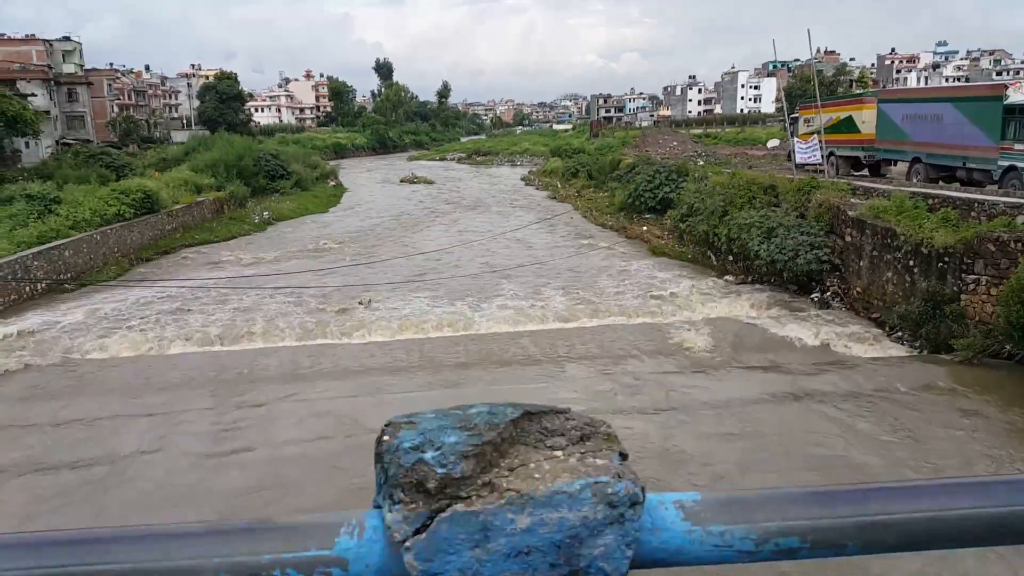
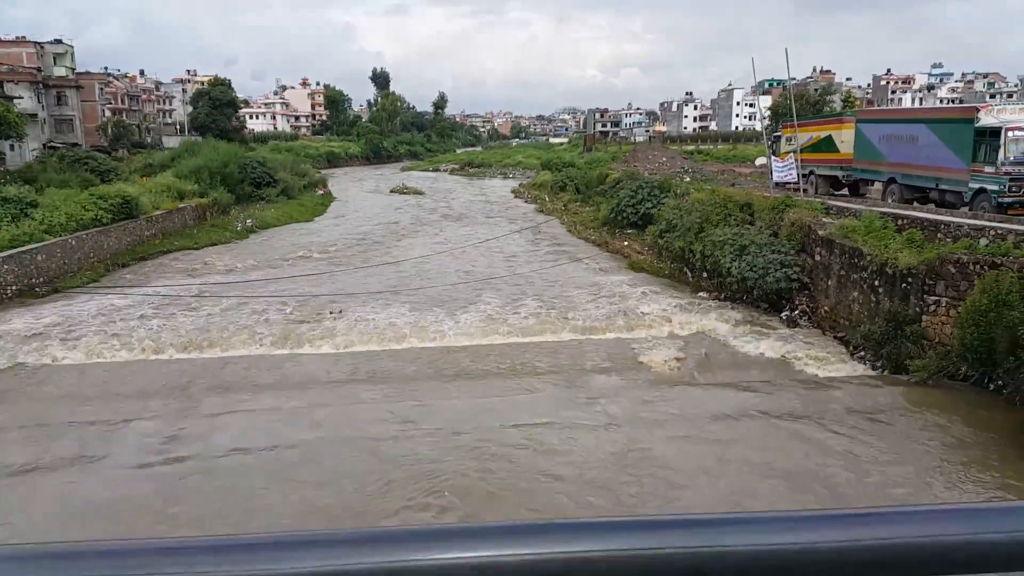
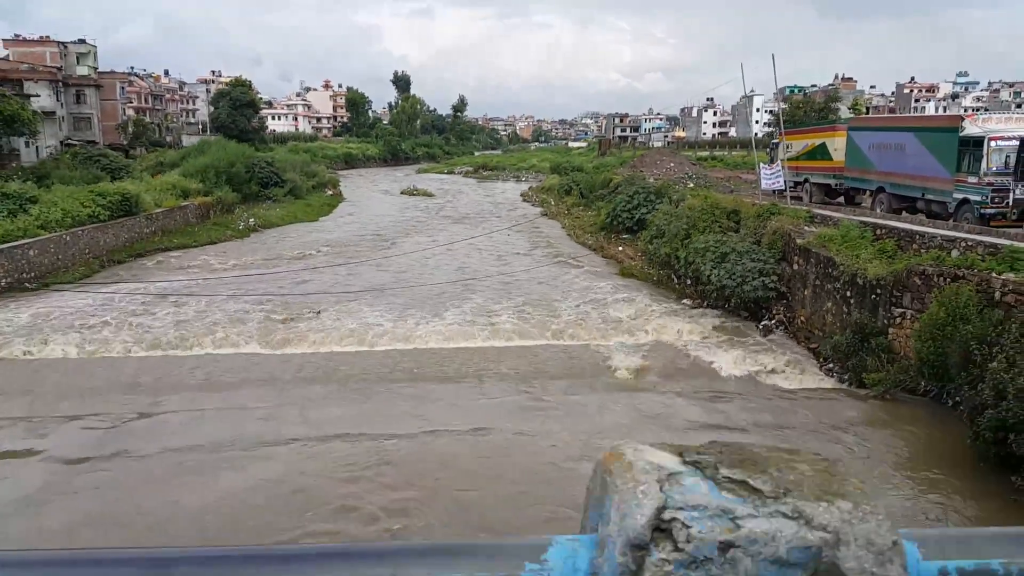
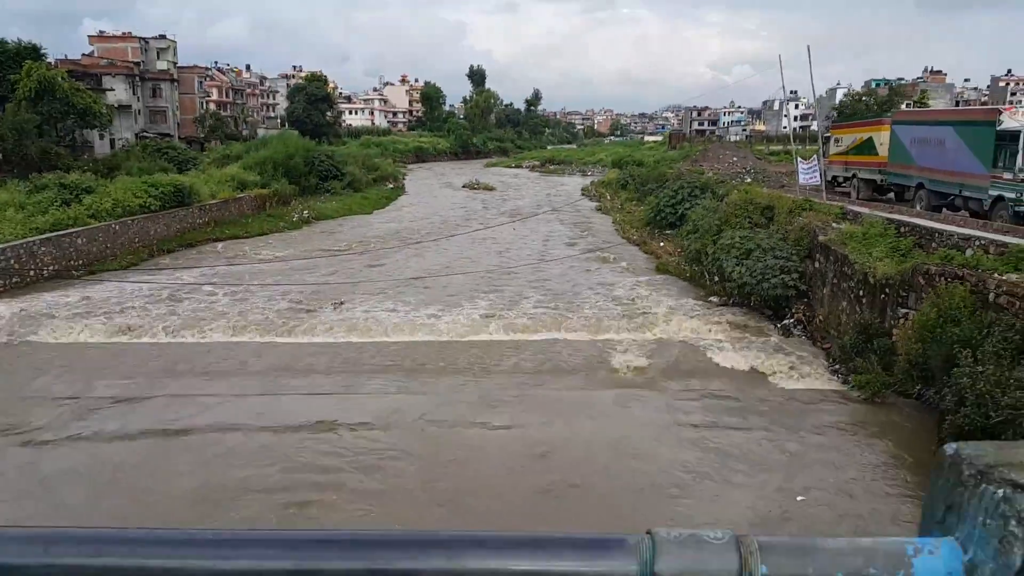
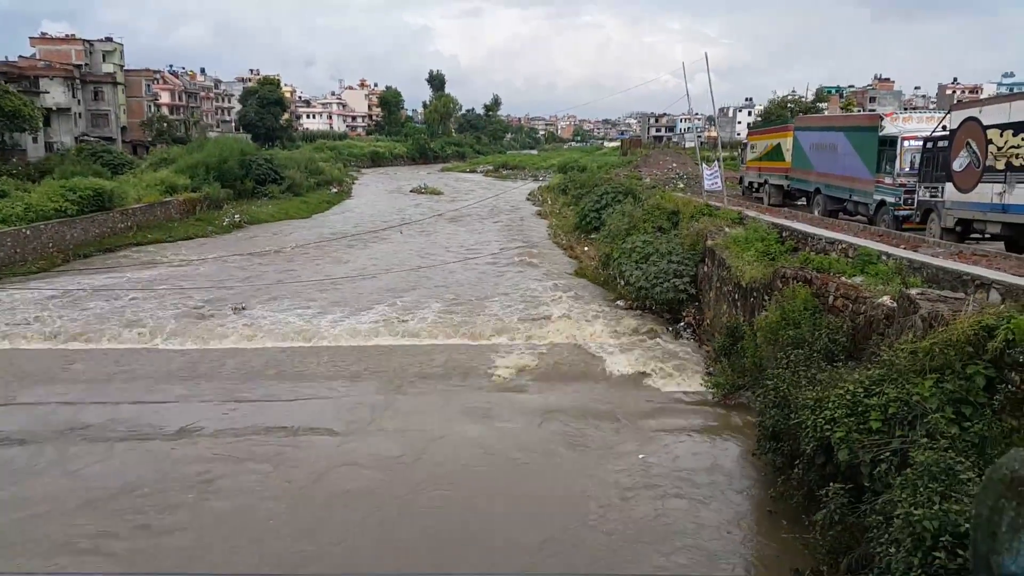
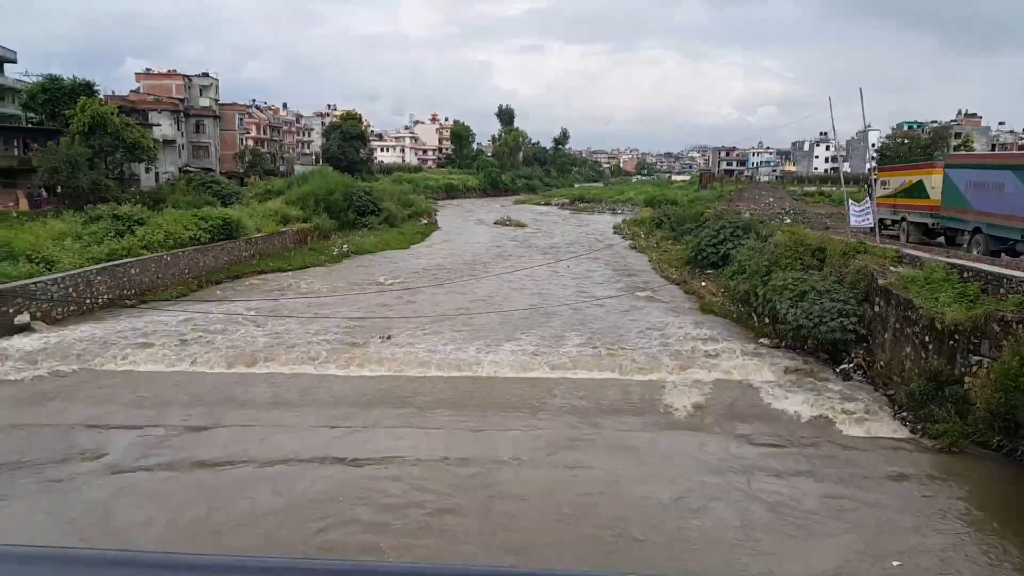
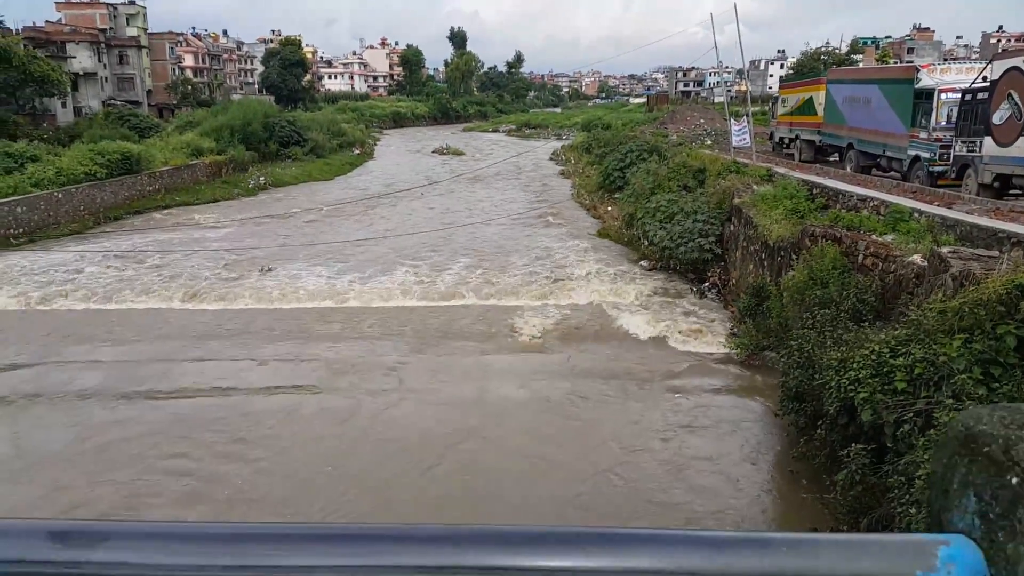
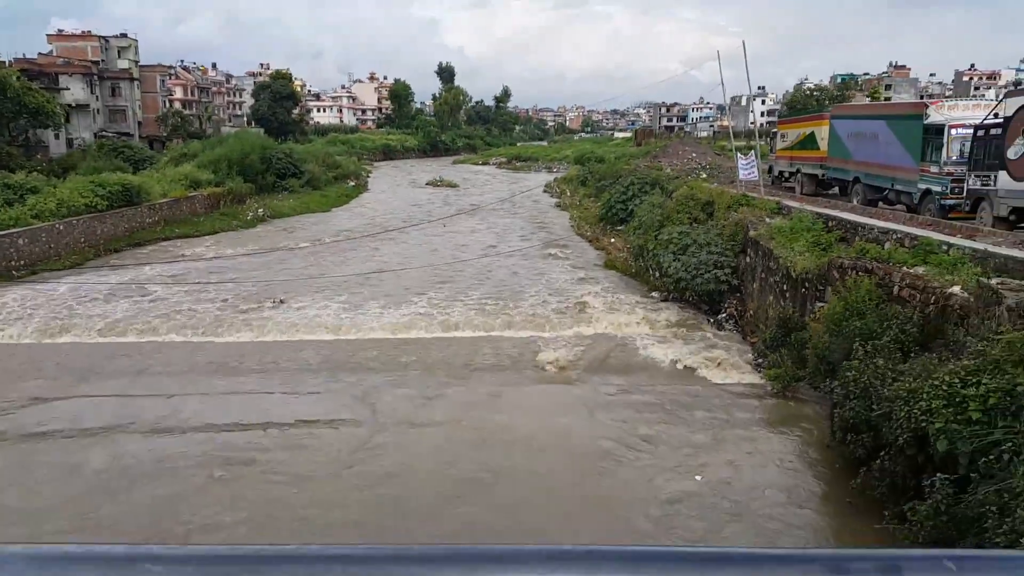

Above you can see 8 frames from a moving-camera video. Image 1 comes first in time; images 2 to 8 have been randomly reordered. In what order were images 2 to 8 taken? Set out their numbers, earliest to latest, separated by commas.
2, 3, 6, 4, 8, 5, 7
